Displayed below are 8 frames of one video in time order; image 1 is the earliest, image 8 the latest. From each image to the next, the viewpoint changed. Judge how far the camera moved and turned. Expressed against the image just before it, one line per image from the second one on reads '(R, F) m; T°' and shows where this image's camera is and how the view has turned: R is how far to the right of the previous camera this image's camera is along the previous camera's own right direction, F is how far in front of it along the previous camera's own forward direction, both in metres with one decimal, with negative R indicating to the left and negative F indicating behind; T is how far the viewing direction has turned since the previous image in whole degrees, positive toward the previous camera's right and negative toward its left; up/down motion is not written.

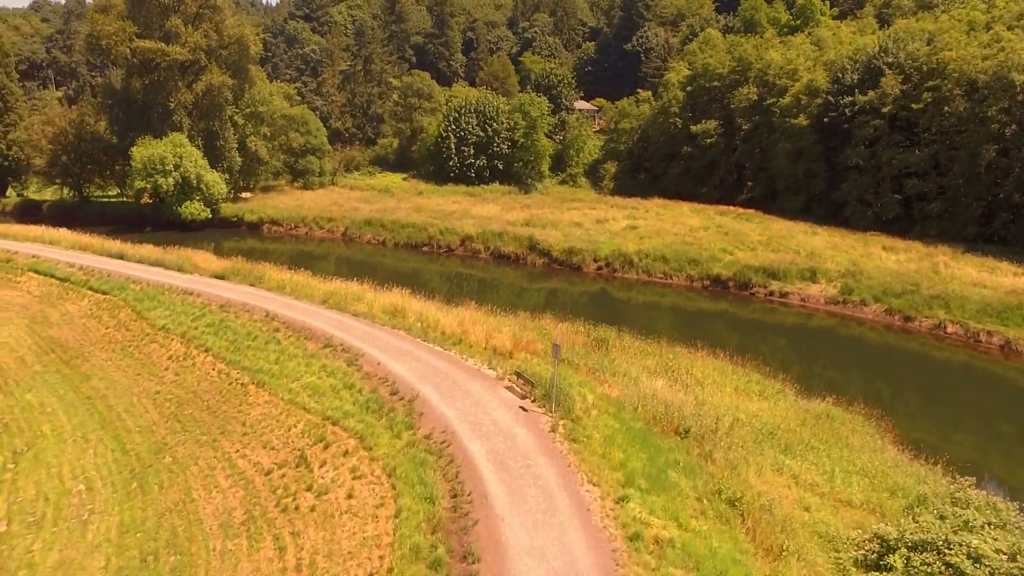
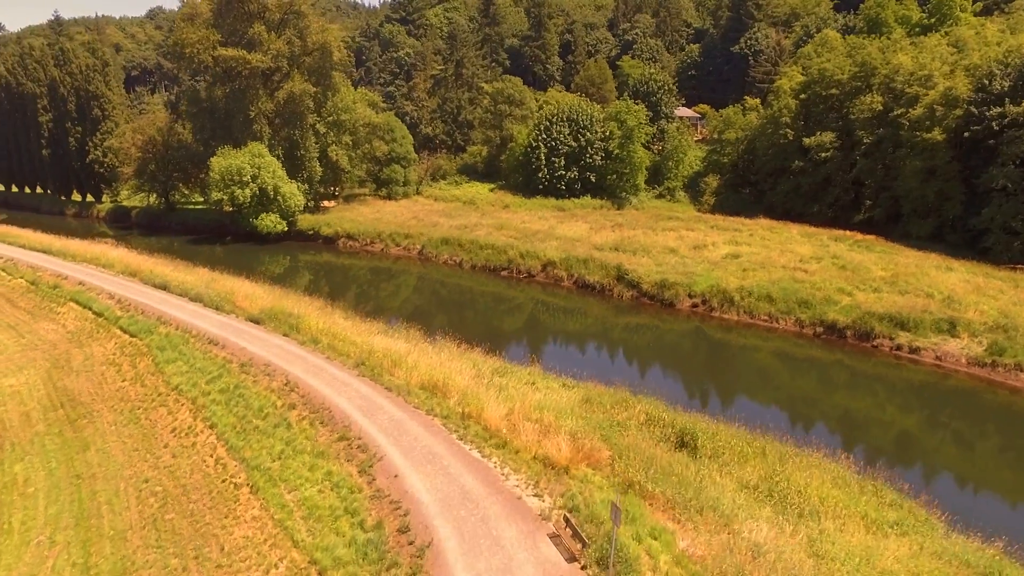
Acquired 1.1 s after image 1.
(+0.5, +3.3) m; -7°
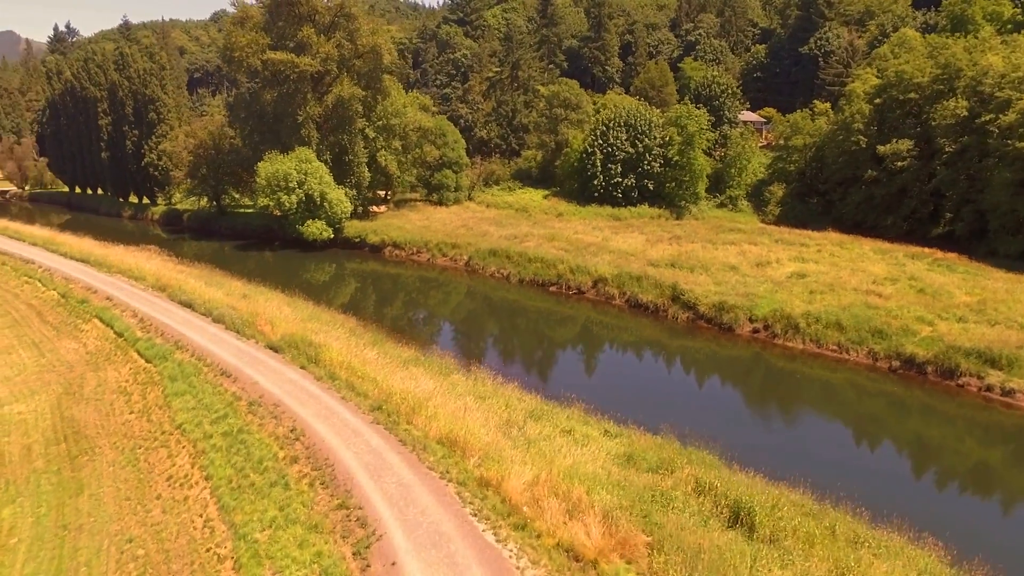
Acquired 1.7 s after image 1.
(+0.4, +1.8) m; -4°
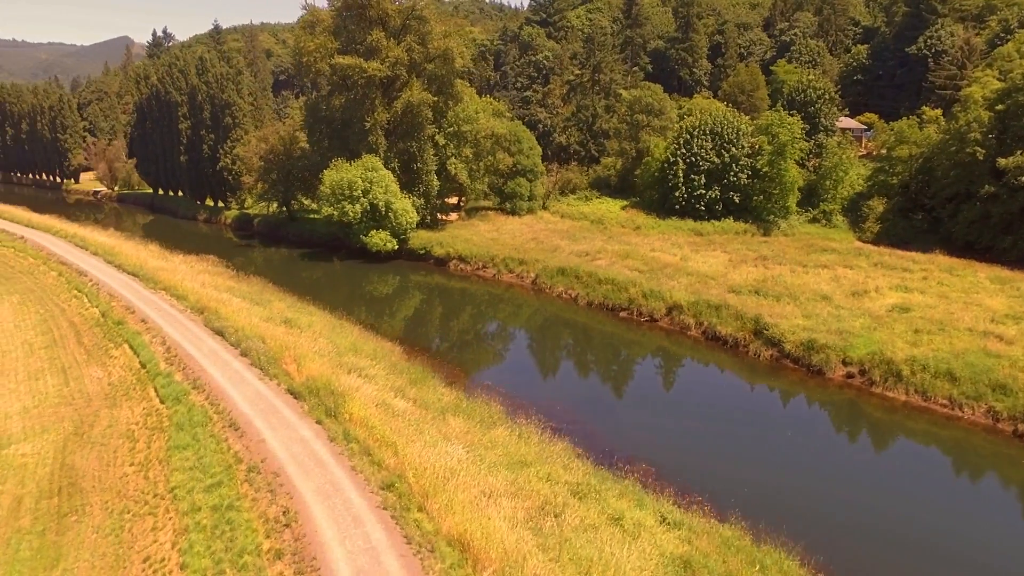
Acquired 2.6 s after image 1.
(+0.6, +2.4) m; -6°
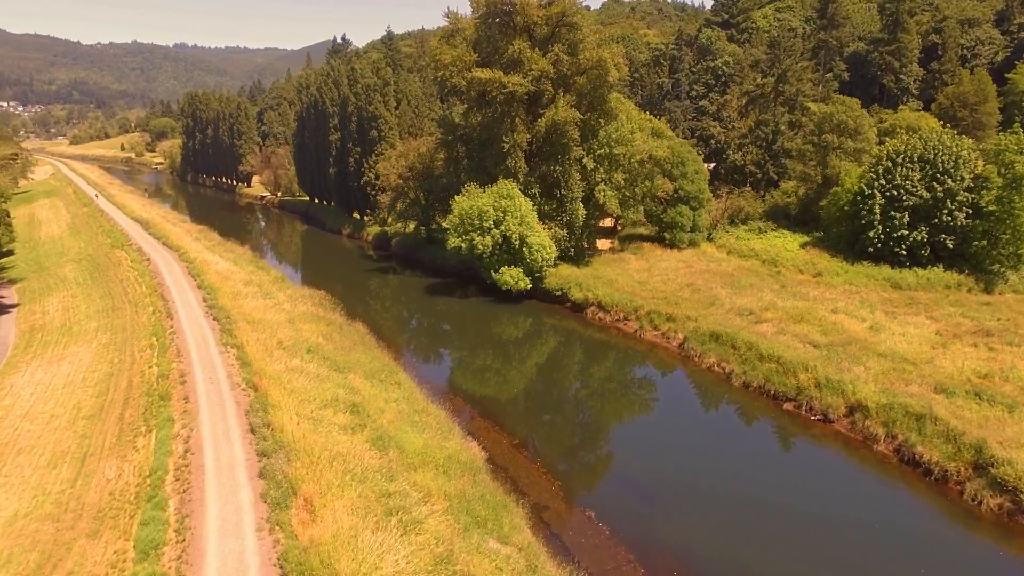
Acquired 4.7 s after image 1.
(+1.1, +5.5) m; -12°
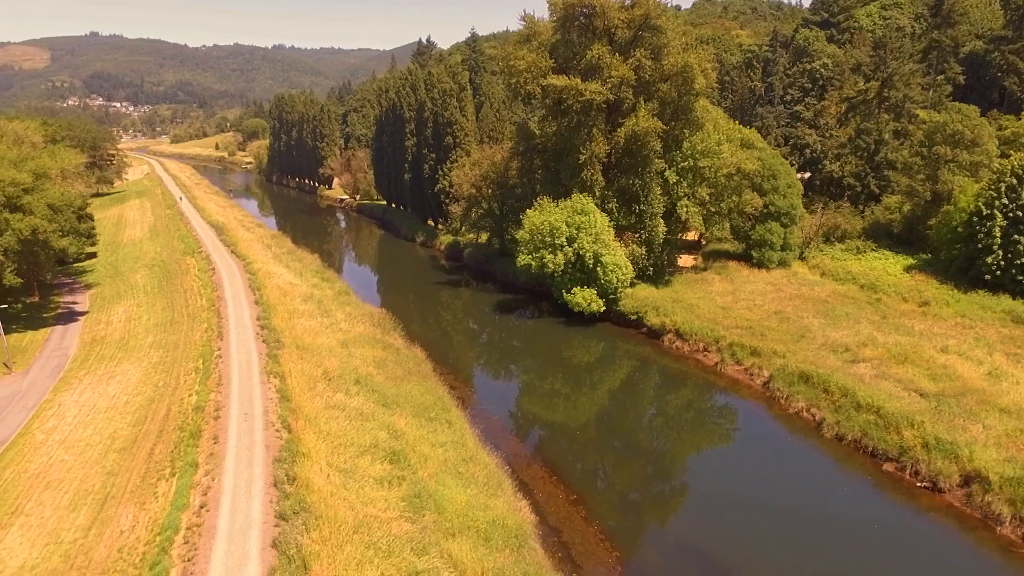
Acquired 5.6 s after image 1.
(+0.5, +2.1) m; -6°
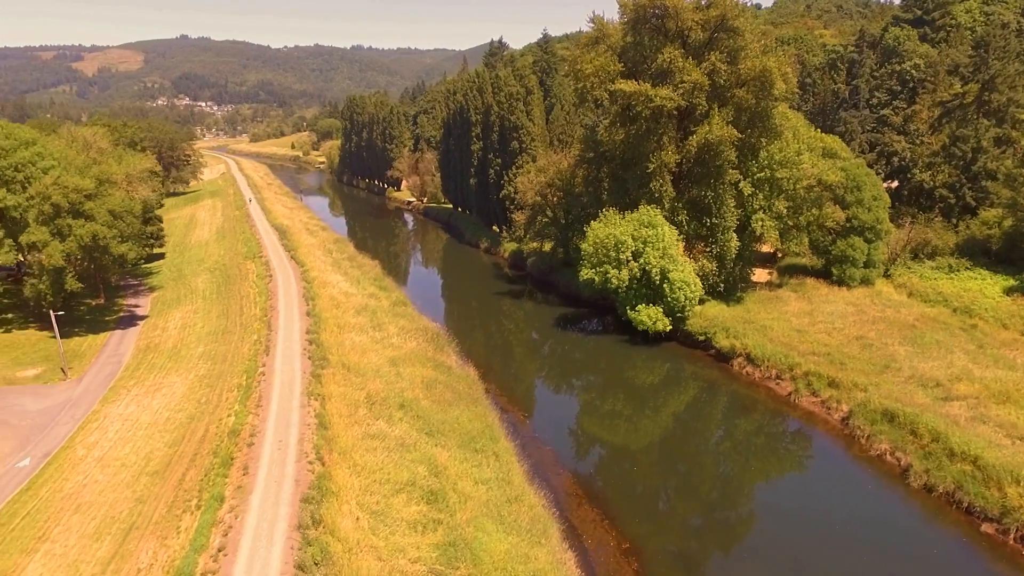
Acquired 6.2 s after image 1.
(+0.4, +1.5) m; -5°
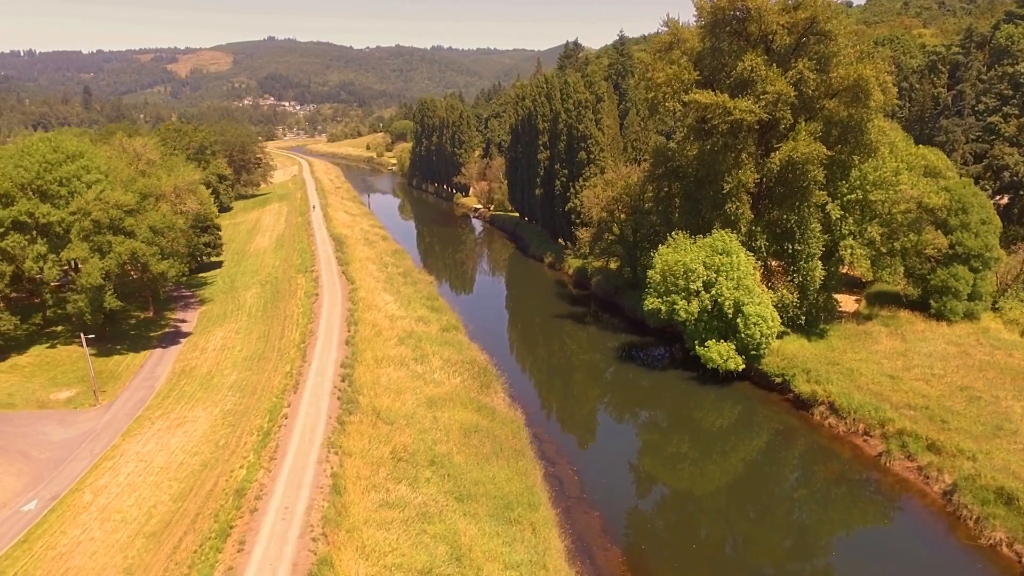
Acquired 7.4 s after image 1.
(+0.6, +2.6) m; -5°
